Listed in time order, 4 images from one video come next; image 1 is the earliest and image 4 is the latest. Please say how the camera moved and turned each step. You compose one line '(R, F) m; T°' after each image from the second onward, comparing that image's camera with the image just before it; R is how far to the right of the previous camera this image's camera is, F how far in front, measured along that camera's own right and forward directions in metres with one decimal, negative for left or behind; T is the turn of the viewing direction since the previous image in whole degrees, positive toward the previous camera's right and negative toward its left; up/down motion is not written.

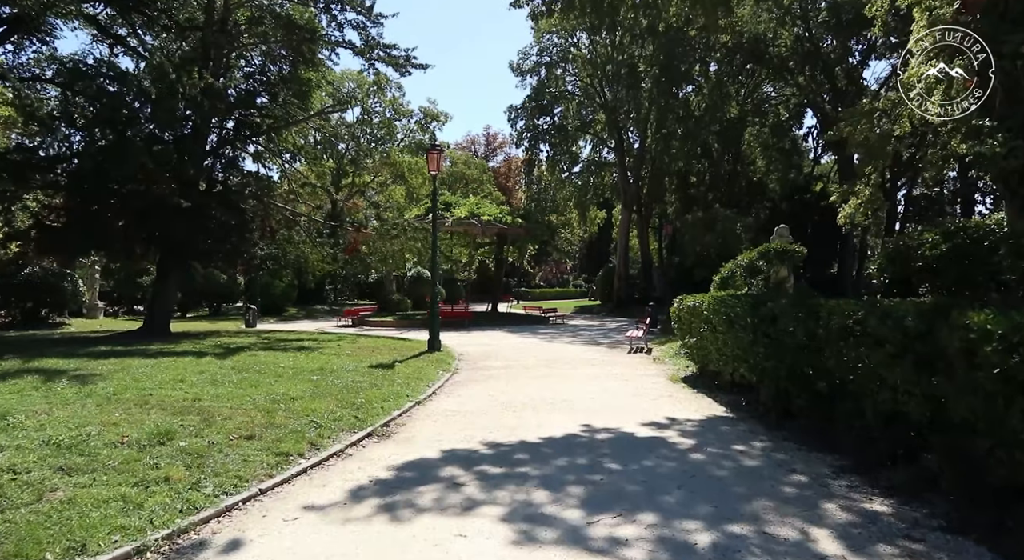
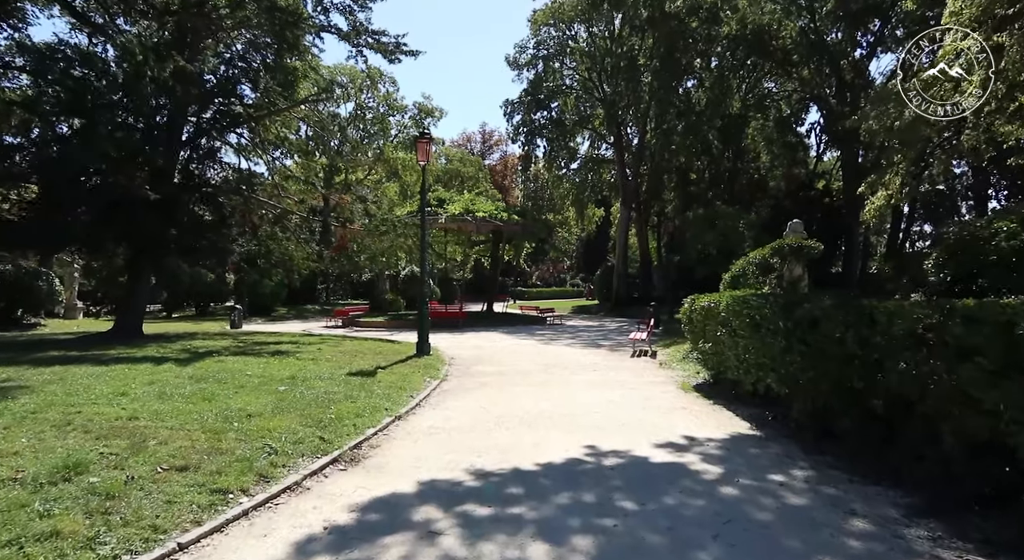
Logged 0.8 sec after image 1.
(0.0, +1.2) m; 0°
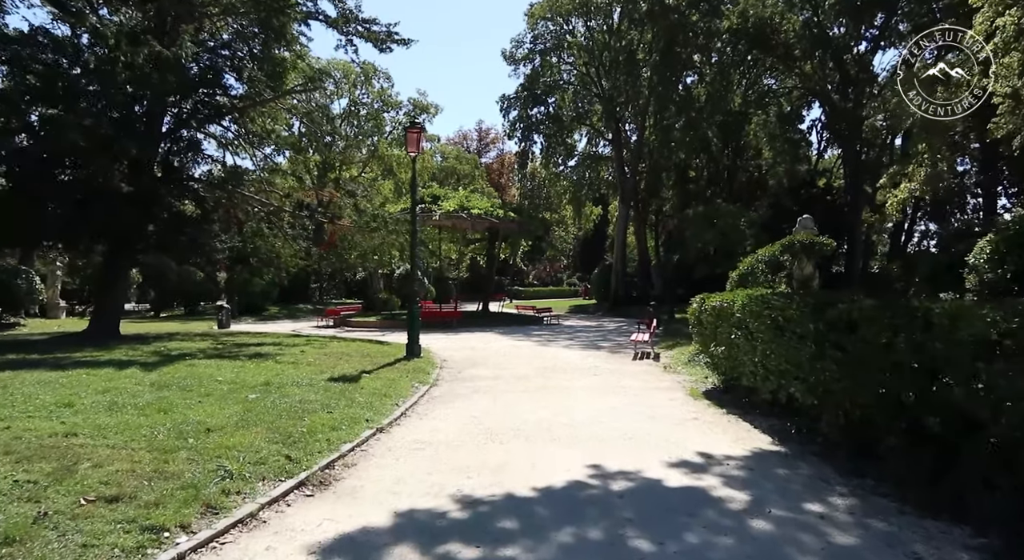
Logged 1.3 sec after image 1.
(0.0, +0.8) m; 0°
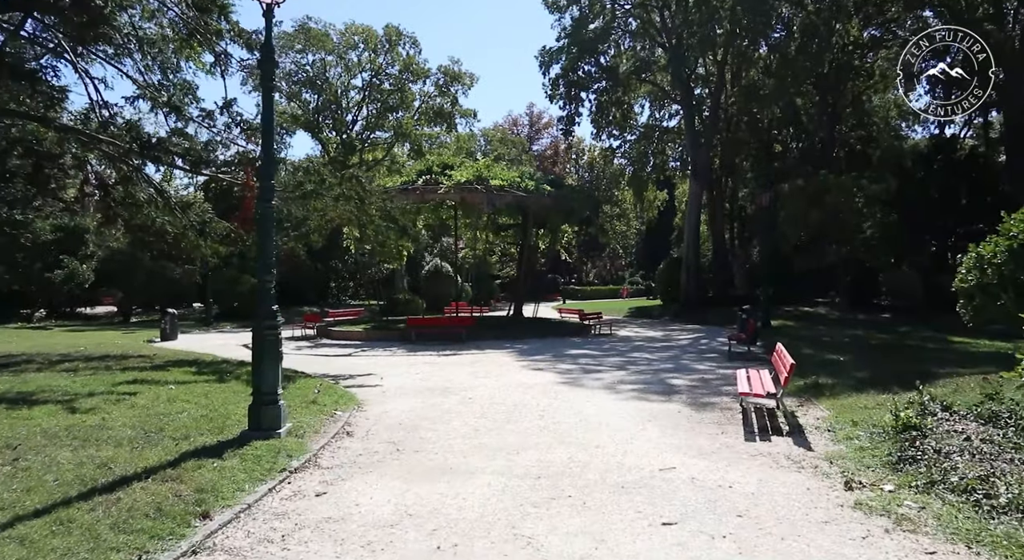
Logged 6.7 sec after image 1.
(+1.0, +8.2) m; -5°
